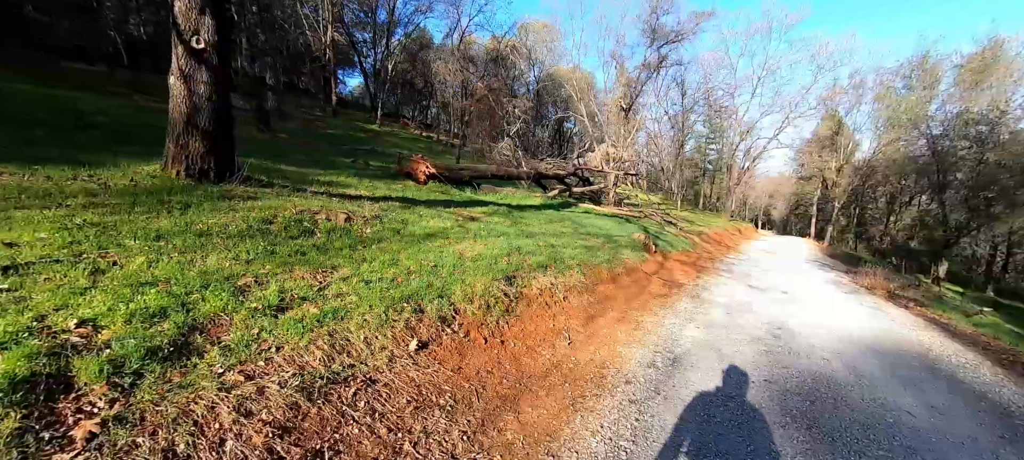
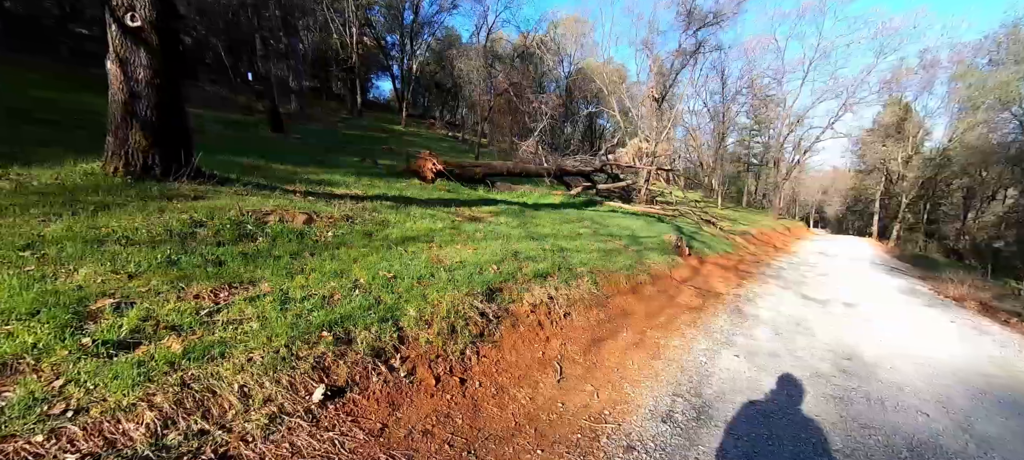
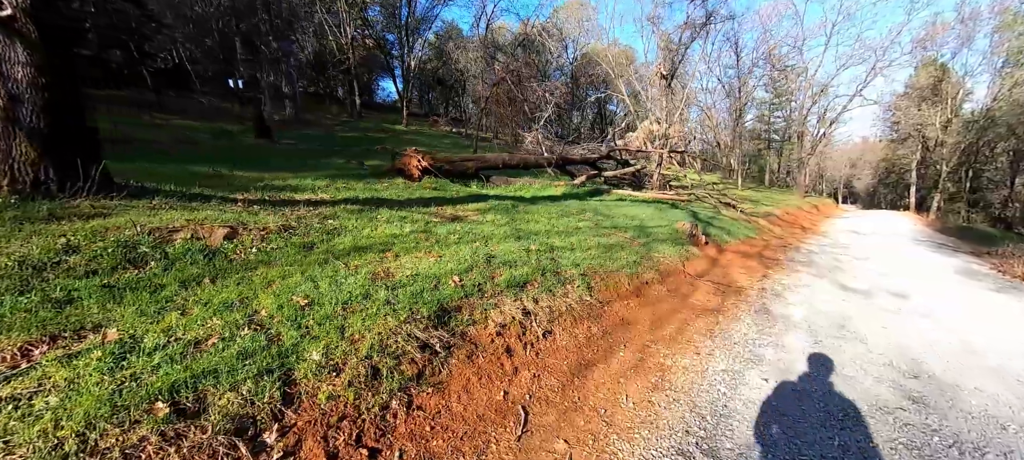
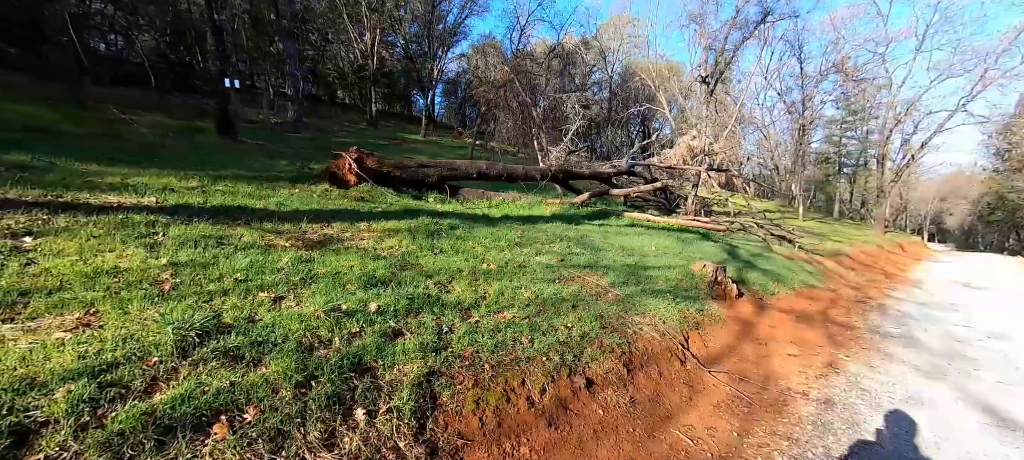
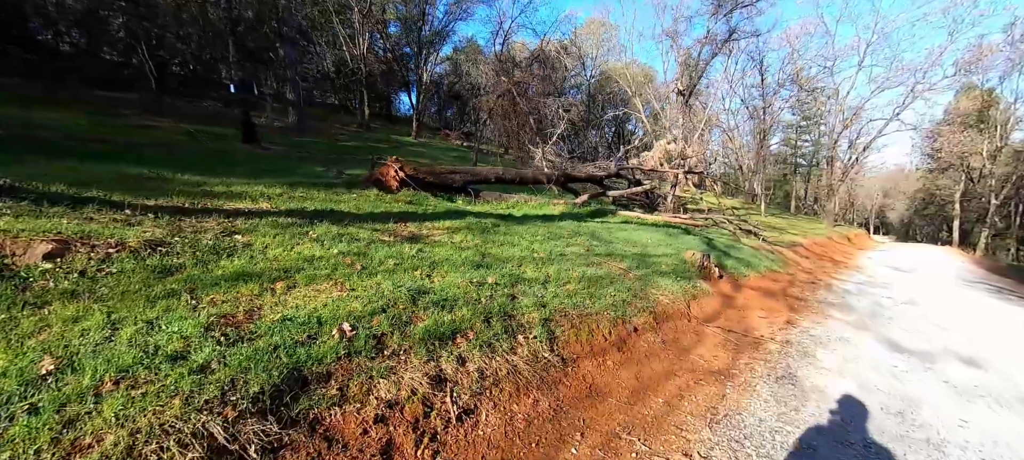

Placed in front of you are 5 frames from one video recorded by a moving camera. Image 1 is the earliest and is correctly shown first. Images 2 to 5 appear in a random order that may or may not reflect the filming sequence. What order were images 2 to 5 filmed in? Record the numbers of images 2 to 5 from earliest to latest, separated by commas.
2, 3, 5, 4
